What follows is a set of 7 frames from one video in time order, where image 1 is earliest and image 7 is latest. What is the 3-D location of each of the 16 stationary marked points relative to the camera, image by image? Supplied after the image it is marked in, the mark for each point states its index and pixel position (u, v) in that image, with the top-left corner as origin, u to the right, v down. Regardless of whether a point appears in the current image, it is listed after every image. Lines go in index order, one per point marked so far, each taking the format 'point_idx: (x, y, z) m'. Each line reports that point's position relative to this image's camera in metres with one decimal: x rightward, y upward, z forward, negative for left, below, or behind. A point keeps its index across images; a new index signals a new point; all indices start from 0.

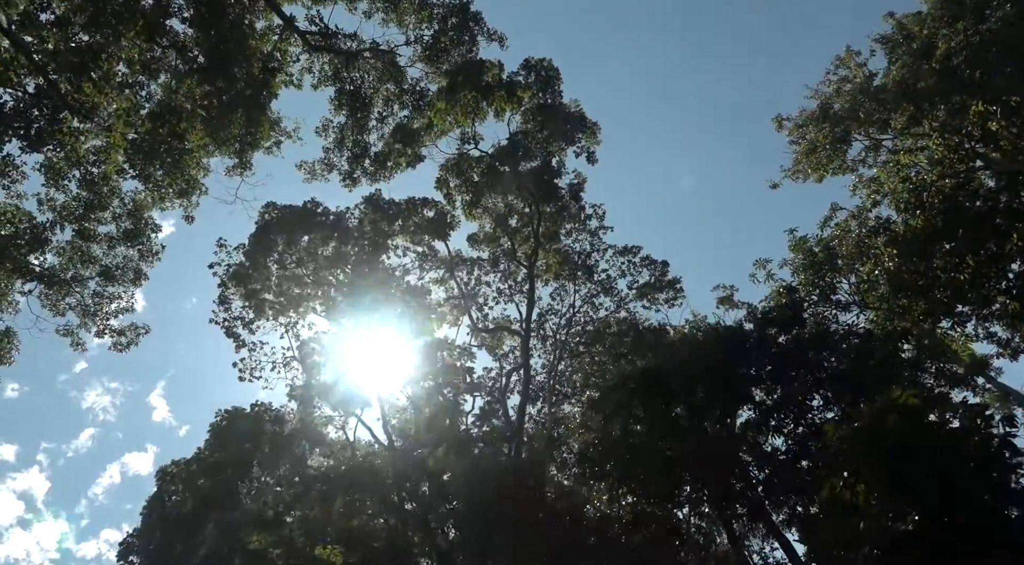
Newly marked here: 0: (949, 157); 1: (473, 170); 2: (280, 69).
0: (+9.0, +2.6, +14.3) m
1: (-0.8, +2.4, +14.7) m
2: (-5.0, +4.6, +15.0) m
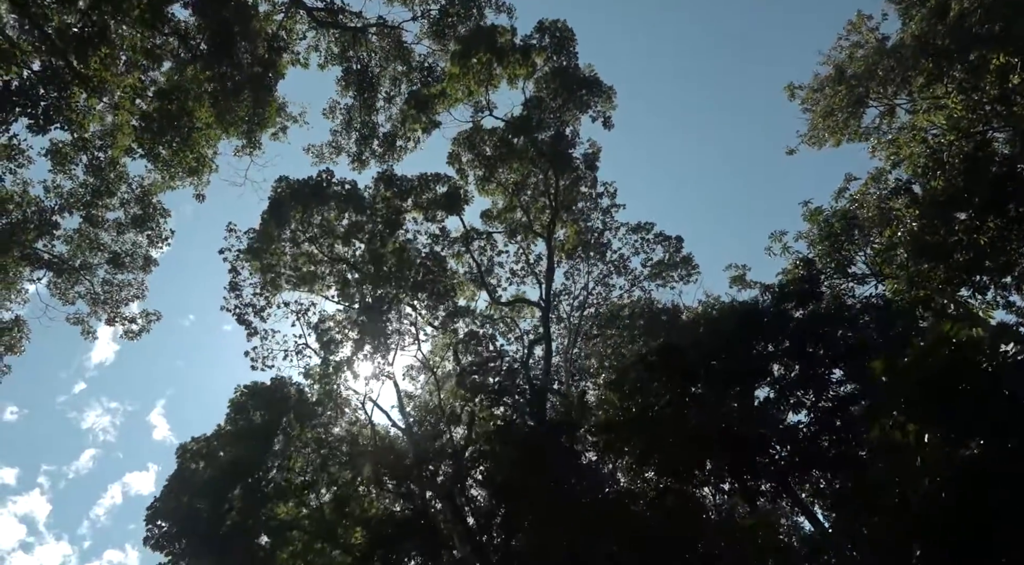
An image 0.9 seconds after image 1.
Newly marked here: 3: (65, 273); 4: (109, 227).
0: (+9.2, +3.4, +14.1) m
1: (-0.5, +2.9, +14.5) m
2: (-4.8, +5.0, +14.7) m
3: (-9.5, +0.2, +14.8) m
4: (-8.7, +1.2, +14.9) m
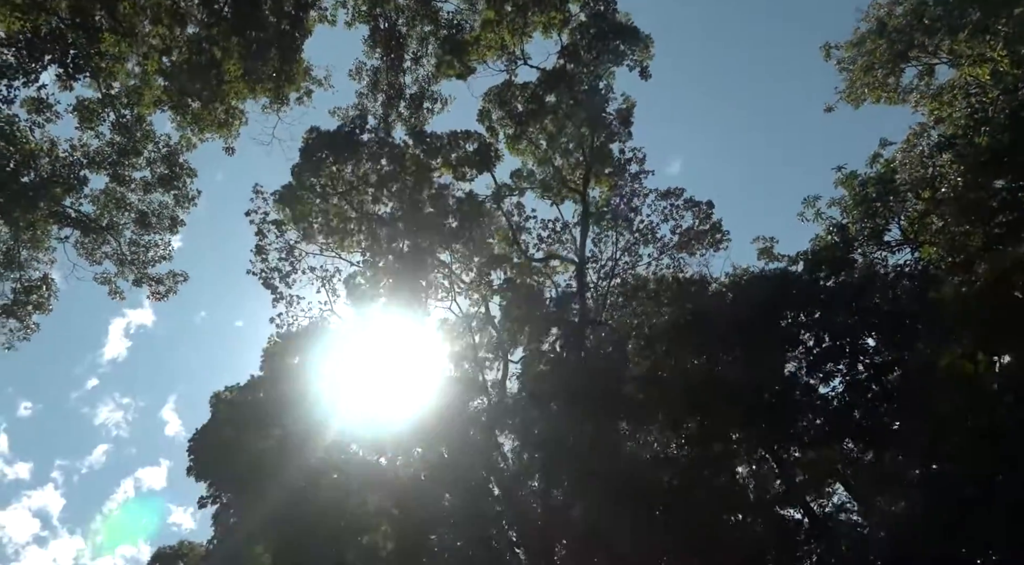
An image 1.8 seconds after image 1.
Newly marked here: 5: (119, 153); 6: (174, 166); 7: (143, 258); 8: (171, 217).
0: (+9.9, +4.2, +13.7) m
1: (+0.1, +3.7, +14.2) m
2: (-4.1, +5.8, +14.5) m
3: (-8.9, +1.0, +14.7) m
4: (-8.0, +2.1, +14.8) m
5: (-8.1, +2.6, +14.3) m
6: (-7.2, +2.5, +14.8) m
7: (-8.2, +0.5, +15.5) m
8: (-7.5, +1.4, +15.4) m
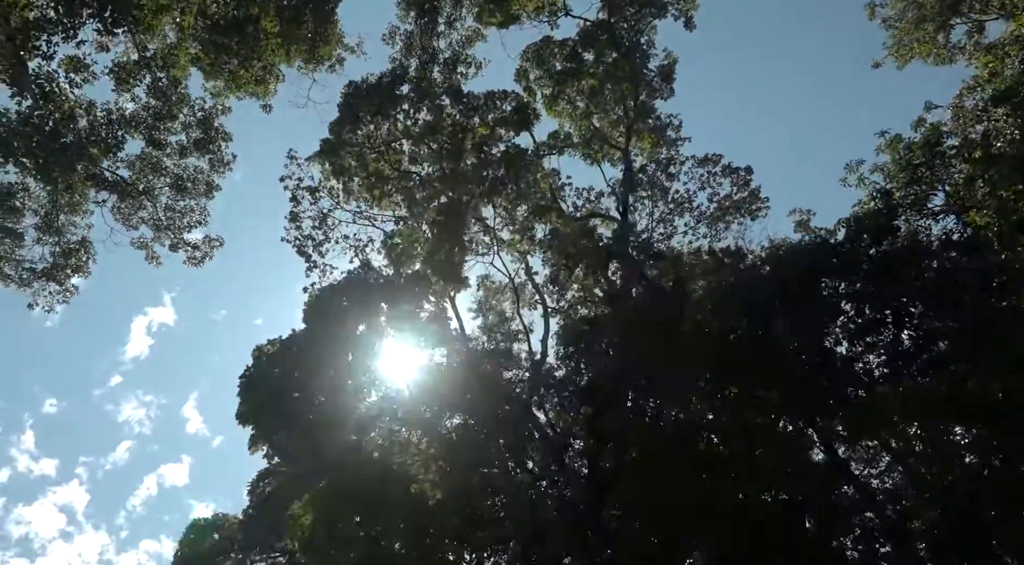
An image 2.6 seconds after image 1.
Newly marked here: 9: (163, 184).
0: (+10.6, +5.0, +13.1) m
1: (+0.9, +4.5, +14.0) m
2: (-3.4, +6.6, +14.3) m
3: (-8.1, +1.8, +14.6) m
4: (-7.2, +2.8, +14.7) m
5: (-7.3, +3.4, +14.2) m
6: (-6.4, +3.2, +14.7) m
7: (-7.4, +1.3, +15.4) m
8: (-6.7, +2.2, +15.3) m
9: (-7.6, +2.1, +15.1) m
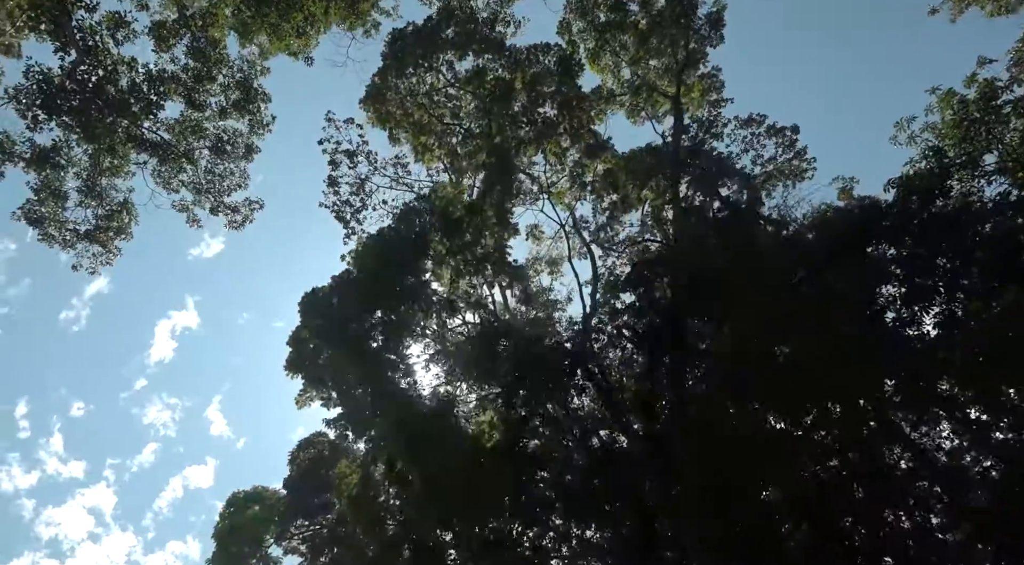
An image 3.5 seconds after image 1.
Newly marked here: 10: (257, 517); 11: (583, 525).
0: (+11.4, +5.7, +12.4) m
1: (+1.7, +5.2, +13.5) m
2: (-2.5, +7.3, +14.0) m
3: (-7.2, +2.6, +14.6) m
4: (-6.3, +3.6, +14.6) m
5: (-6.4, +4.2, +14.1) m
6: (-5.5, +4.0, +14.5) m
7: (-6.5, +2.1, +15.4) m
8: (-5.8, +3.0, +15.2) m
9: (-6.7, +2.9, +15.0) m
10: (-5.8, -5.4, +15.9) m
11: (+1.1, -3.8, +10.9) m
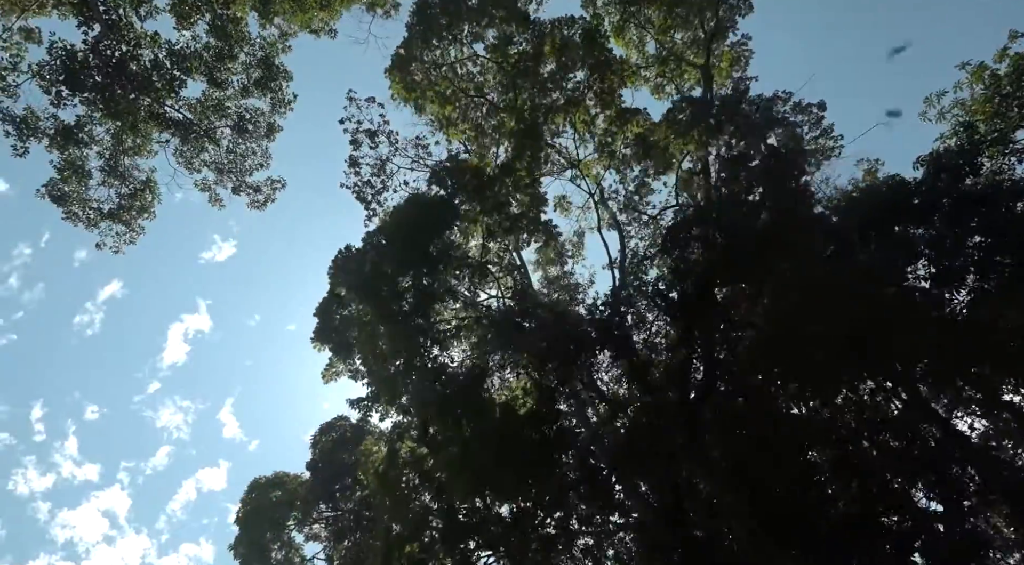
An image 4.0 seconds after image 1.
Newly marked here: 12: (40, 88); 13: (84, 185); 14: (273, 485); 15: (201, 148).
0: (+11.9, +5.9, +11.8) m
1: (+2.2, +5.6, +13.2) m
2: (-2.0, +7.7, +13.7) m
3: (-6.7, +3.0, +14.6) m
4: (-5.8, +4.0, +14.5) m
5: (-6.0, +4.6, +14.0) m
6: (-5.0, +4.4, +14.4) m
7: (-6.0, +2.6, +15.4) m
8: (-5.3, +3.5, +15.1) m
9: (-6.2, +3.4, +15.0) m
10: (-5.4, -5.0, +16.1) m
11: (+1.5, -3.6, +10.9) m
12: (-8.3, +3.4, +12.2) m
13: (-8.5, +1.9, +13.8) m
14: (-5.7, -4.7, +16.5) m
15: (-6.7, +2.9, +14.9) m
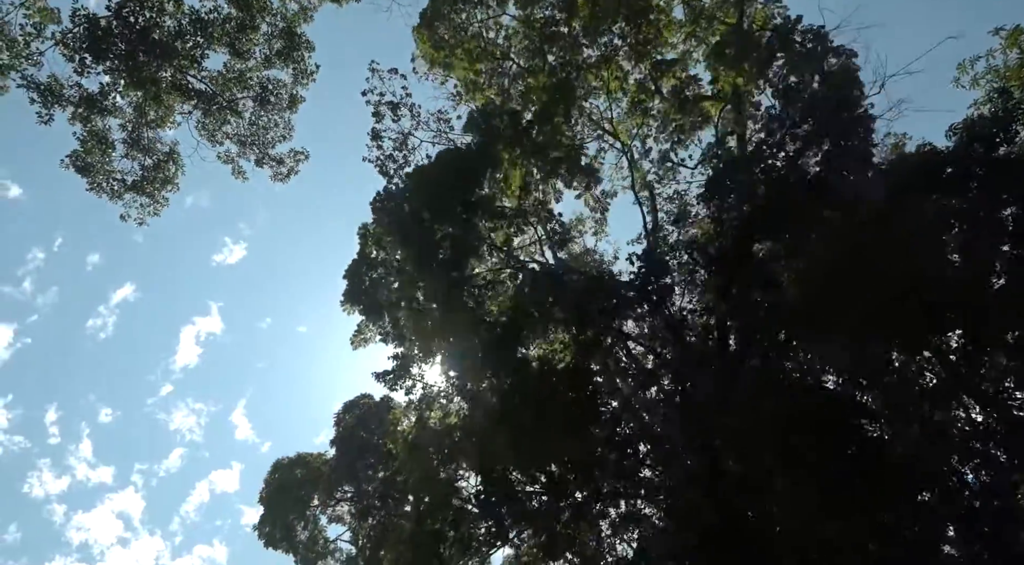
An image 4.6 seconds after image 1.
0: (+12.4, +5.9, +11.1) m
1: (+2.7, +5.9, +12.7) m
2: (-1.4, +8.1, +13.2) m
3: (-6.2, +3.6, +14.5) m
4: (-5.3, +4.6, +14.3) m
5: (-5.4, +5.1, +13.8) m
6: (-4.5, +5.0, +14.2) m
7: (-5.5, +3.2, +15.2) m
8: (-4.8, +4.0, +15.0) m
9: (-5.7, +4.0, +14.8) m
10: (-5.0, -4.3, +16.3) m
11: (+1.8, -3.4, +10.9) m
12: (-7.8, +3.9, +12.1) m
13: (-8.0, +2.5, +13.8) m
14: (-5.3, -4.0, +16.8) m
15: (-6.2, +3.5, +14.8) m
